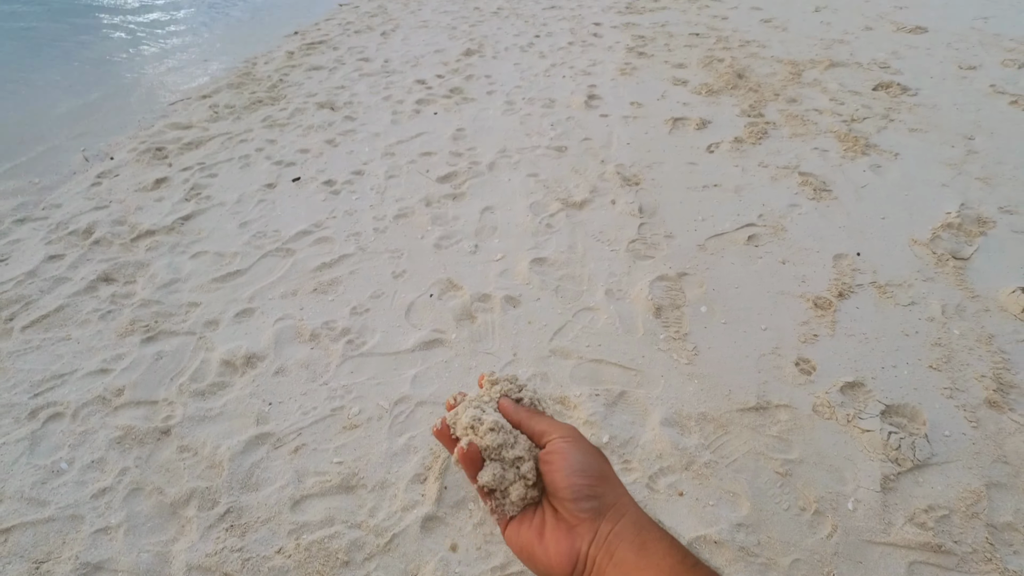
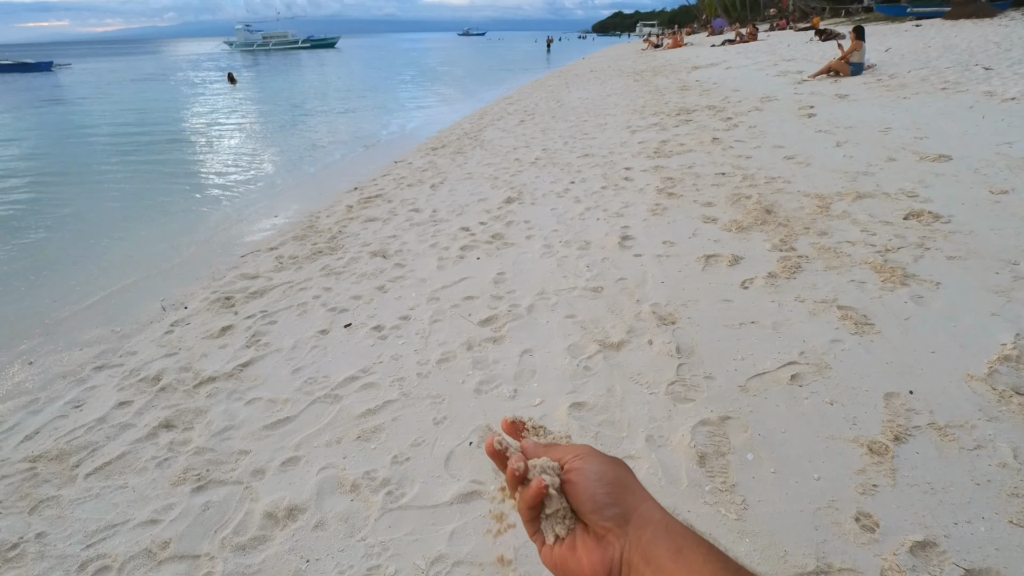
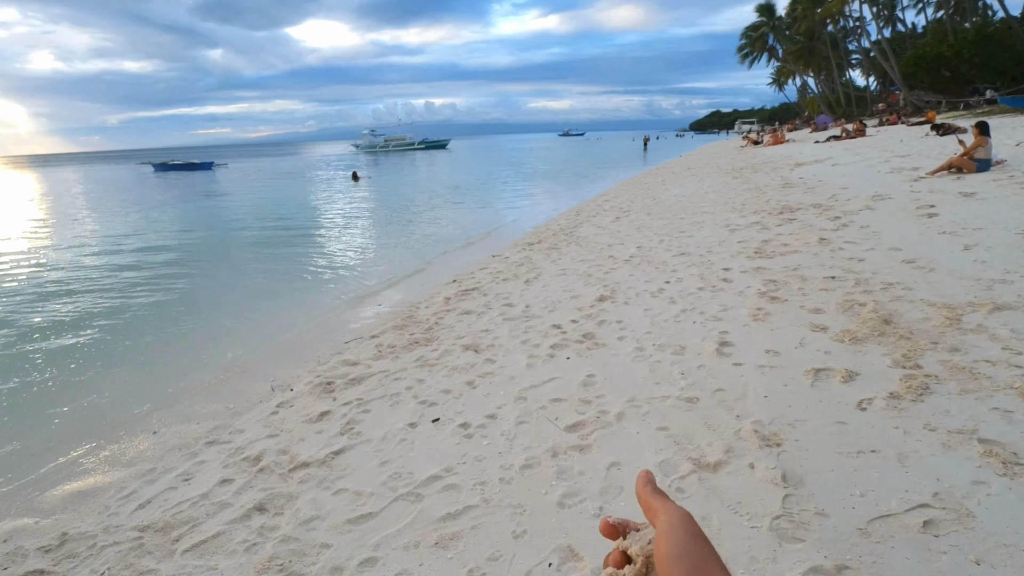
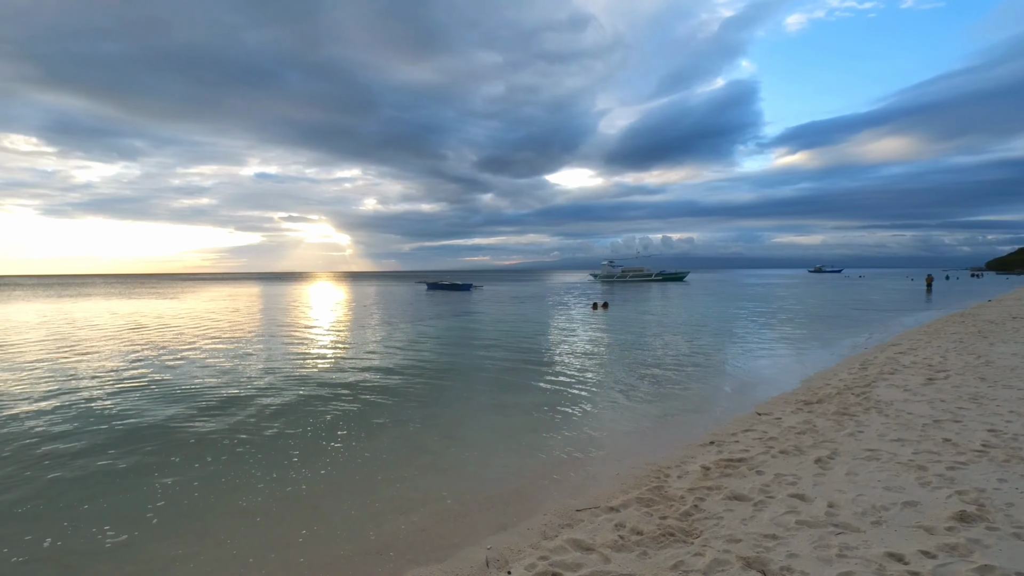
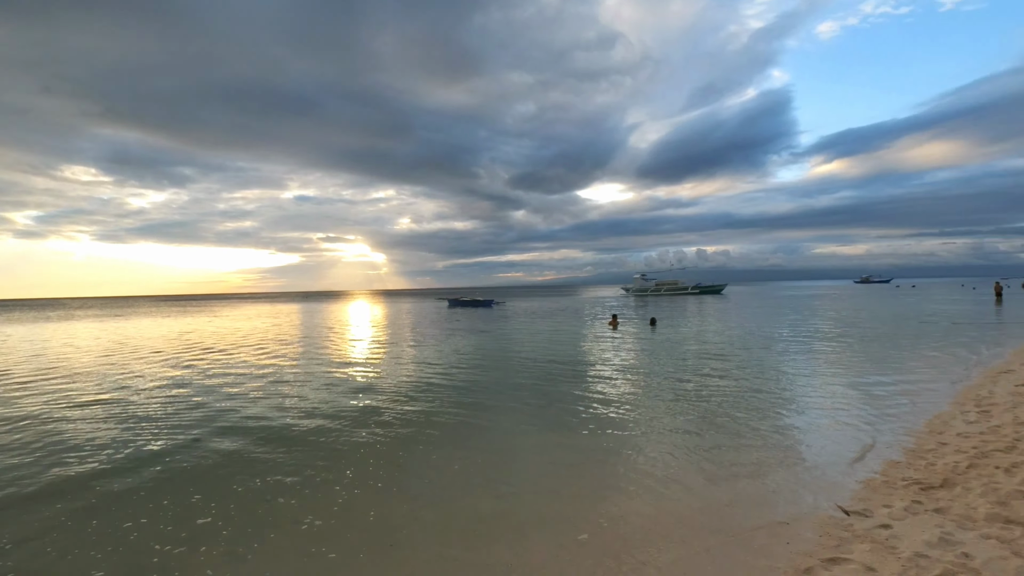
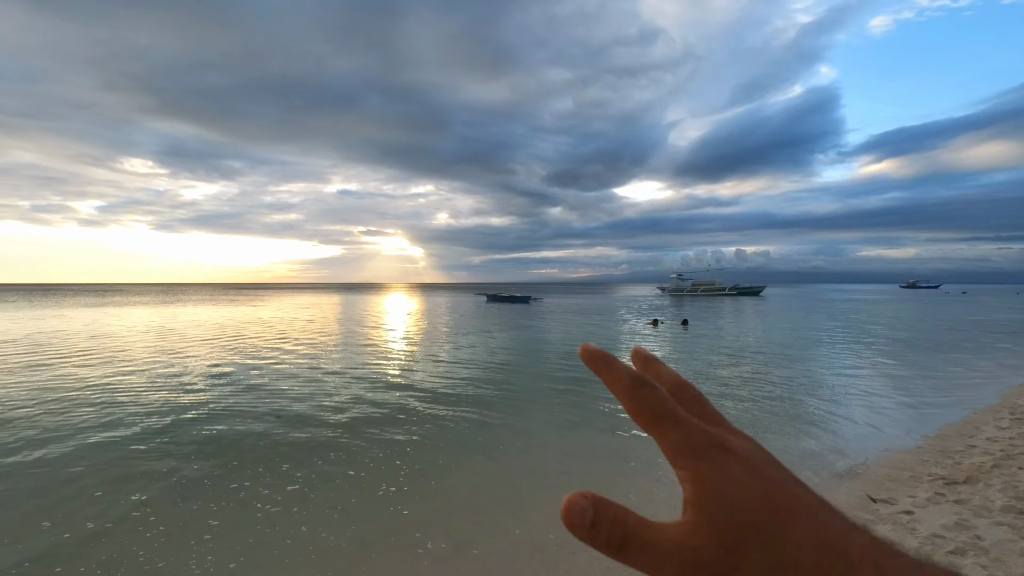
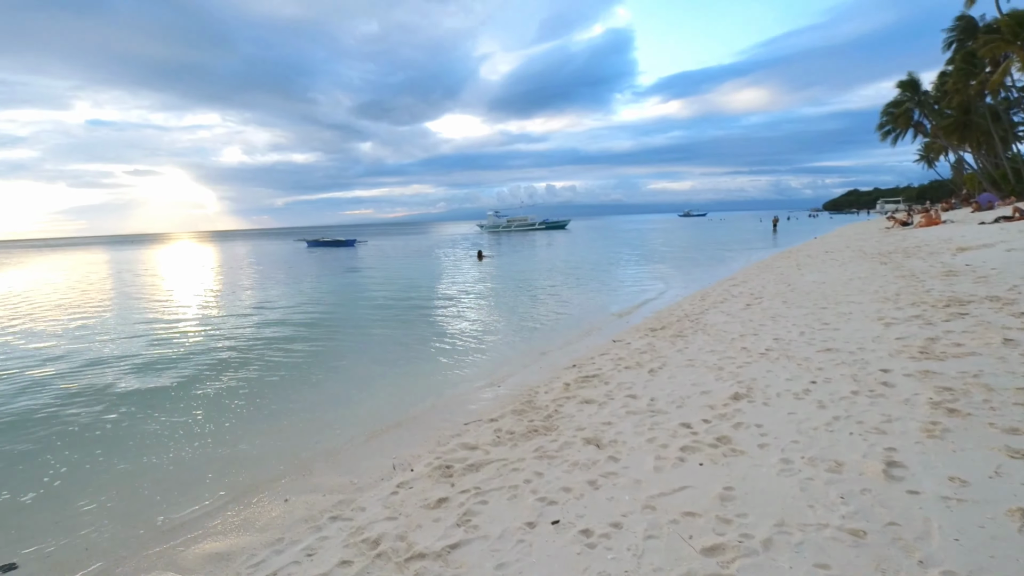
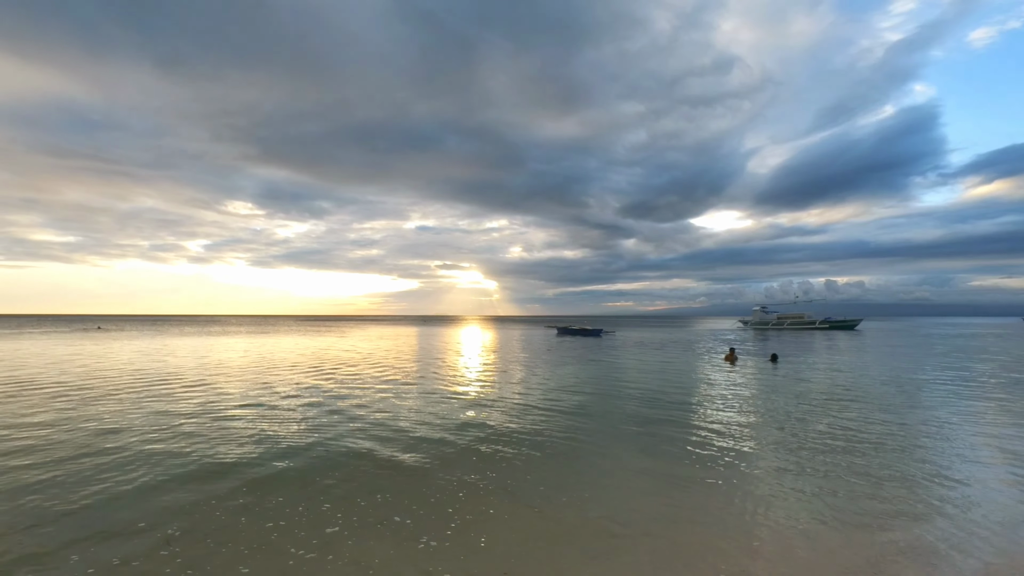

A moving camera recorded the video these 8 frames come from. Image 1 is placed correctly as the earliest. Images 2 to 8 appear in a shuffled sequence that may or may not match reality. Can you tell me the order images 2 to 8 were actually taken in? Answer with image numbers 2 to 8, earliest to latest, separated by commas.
2, 3, 7, 4, 6, 8, 5
